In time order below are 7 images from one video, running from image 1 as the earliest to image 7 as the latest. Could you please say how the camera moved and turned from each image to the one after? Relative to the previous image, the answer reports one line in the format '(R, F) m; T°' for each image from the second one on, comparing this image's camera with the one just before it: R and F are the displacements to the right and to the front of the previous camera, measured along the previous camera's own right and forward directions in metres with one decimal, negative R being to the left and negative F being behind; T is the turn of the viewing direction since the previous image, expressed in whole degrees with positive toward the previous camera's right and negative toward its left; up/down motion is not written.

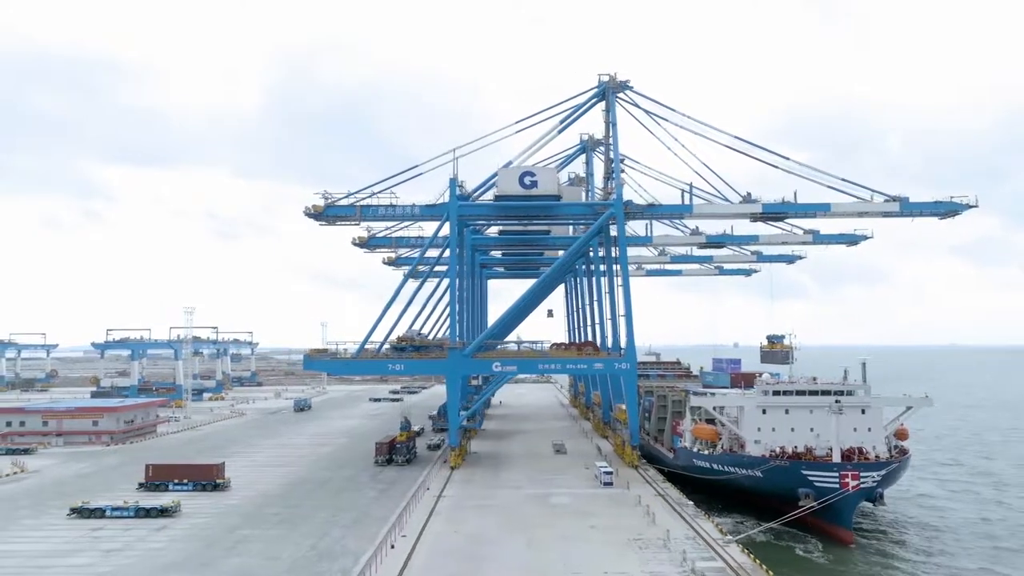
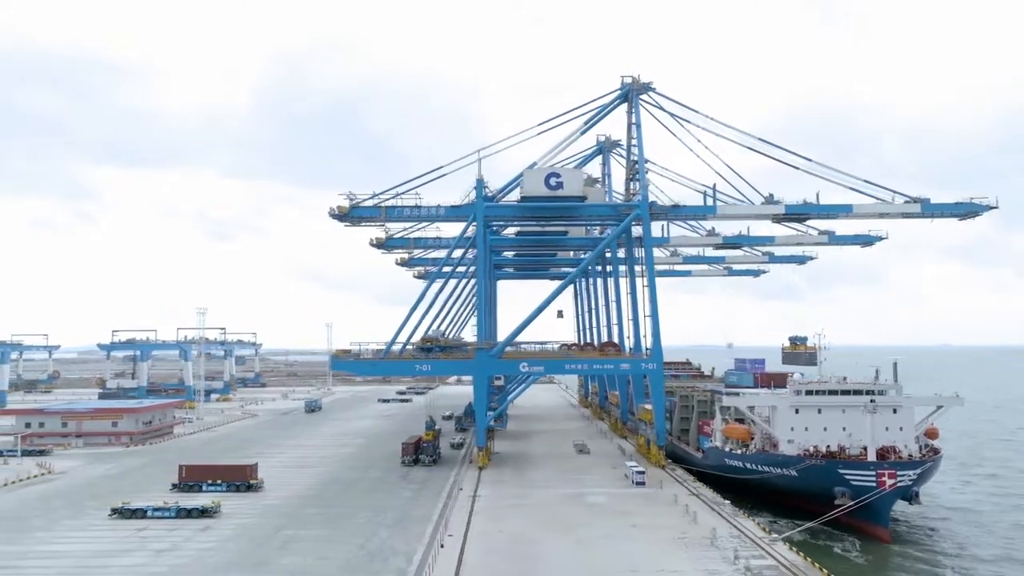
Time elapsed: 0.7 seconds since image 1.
(-1.2, -0.1) m; 0°
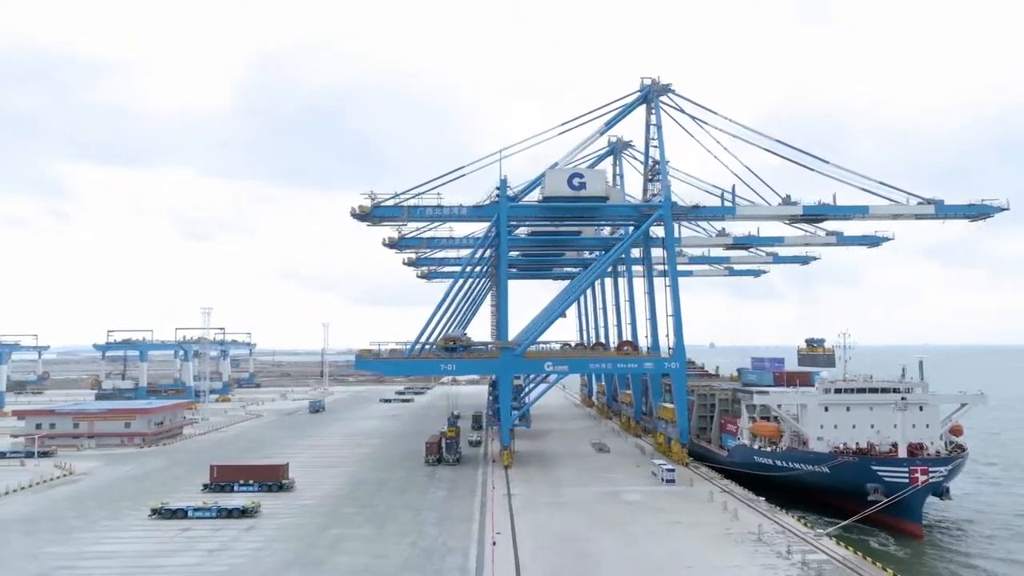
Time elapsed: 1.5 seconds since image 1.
(-1.5, -0.1) m; +1°
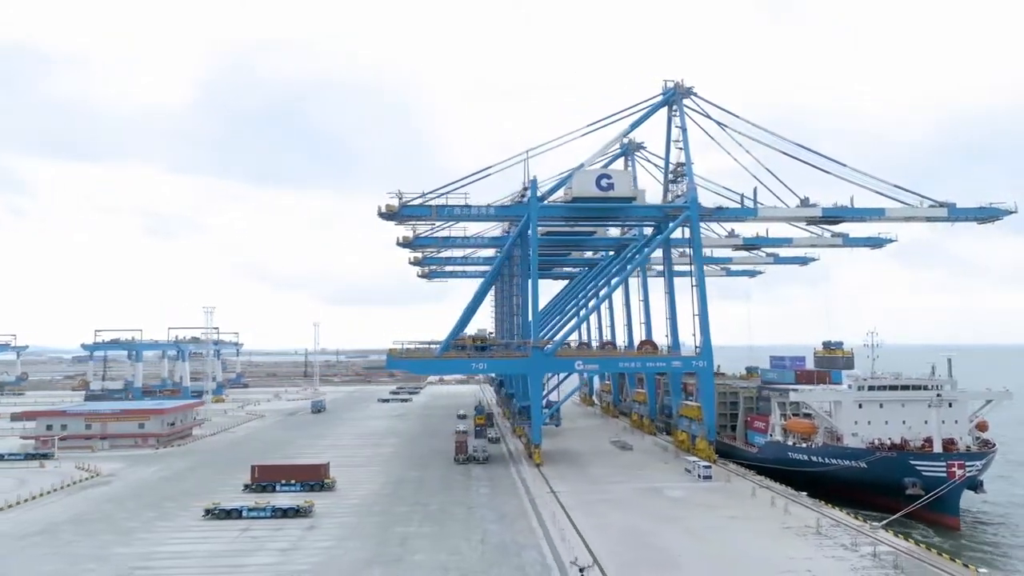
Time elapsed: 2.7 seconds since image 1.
(-2.1, -0.1) m; +2°
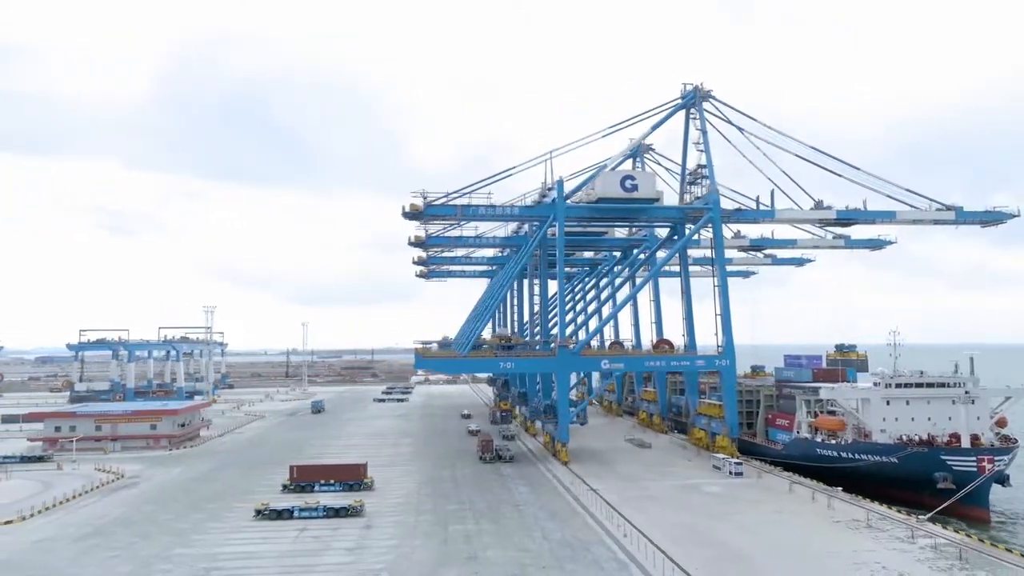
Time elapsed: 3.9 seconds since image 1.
(-2.0, -0.1) m; +2°
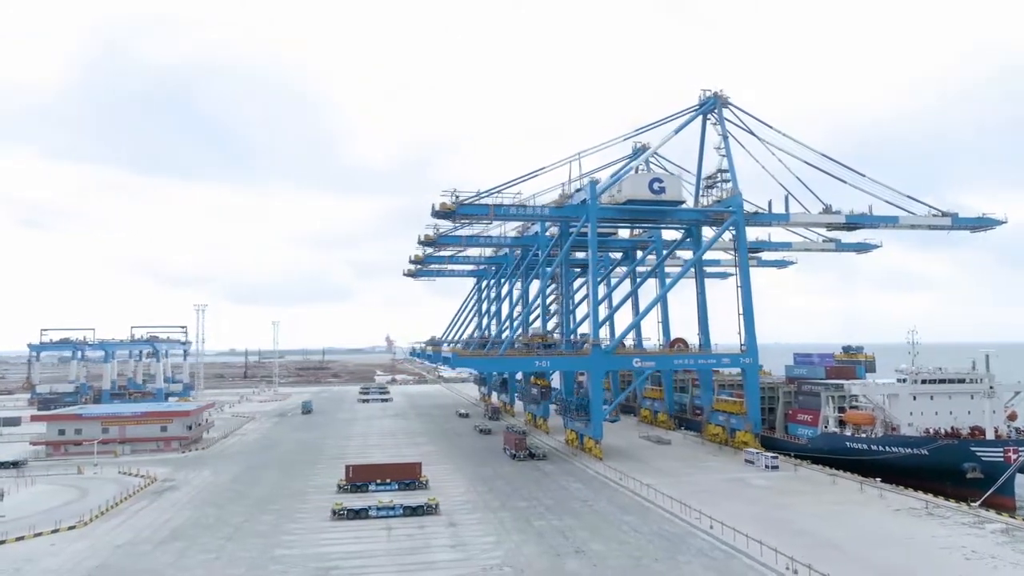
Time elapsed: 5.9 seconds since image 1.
(-3.3, -0.1) m; +4°
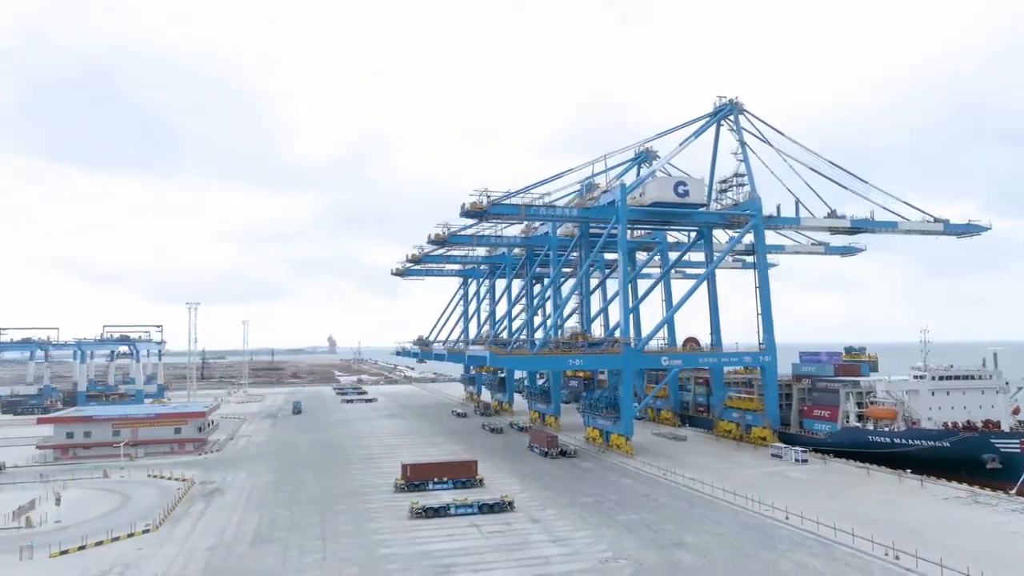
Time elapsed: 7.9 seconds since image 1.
(-3.3, -0.1) m; +4°
